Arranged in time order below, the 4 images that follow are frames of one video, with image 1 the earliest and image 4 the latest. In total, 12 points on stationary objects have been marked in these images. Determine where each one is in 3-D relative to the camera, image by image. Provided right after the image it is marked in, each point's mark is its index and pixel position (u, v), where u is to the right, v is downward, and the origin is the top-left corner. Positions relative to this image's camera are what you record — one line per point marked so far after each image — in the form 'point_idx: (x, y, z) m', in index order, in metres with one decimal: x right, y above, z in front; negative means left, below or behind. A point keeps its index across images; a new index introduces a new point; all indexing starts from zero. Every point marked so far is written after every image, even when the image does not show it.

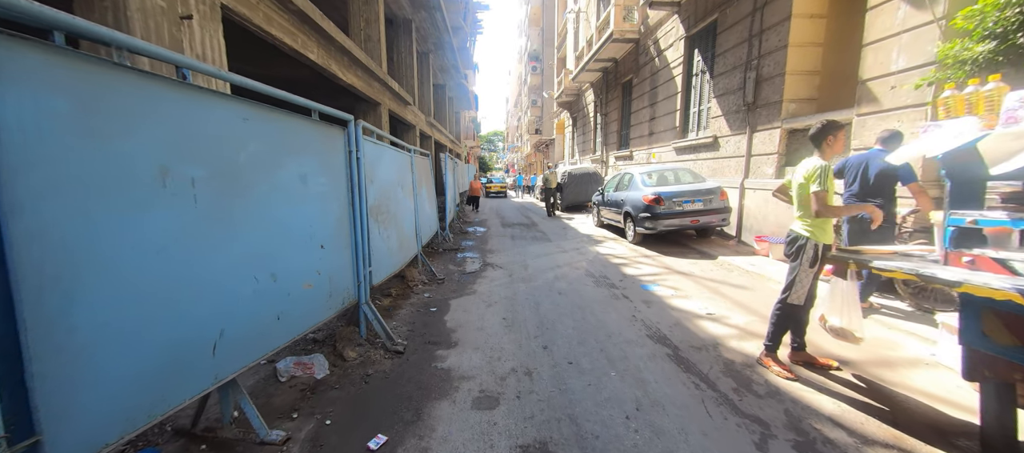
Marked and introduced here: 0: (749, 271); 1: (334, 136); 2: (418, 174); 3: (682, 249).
0: (+3.7, -0.7, +5.7) m
1: (-1.4, +0.7, +2.9) m
2: (-1.5, +0.9, +5.8) m
3: (+3.4, -0.5, +7.3) m
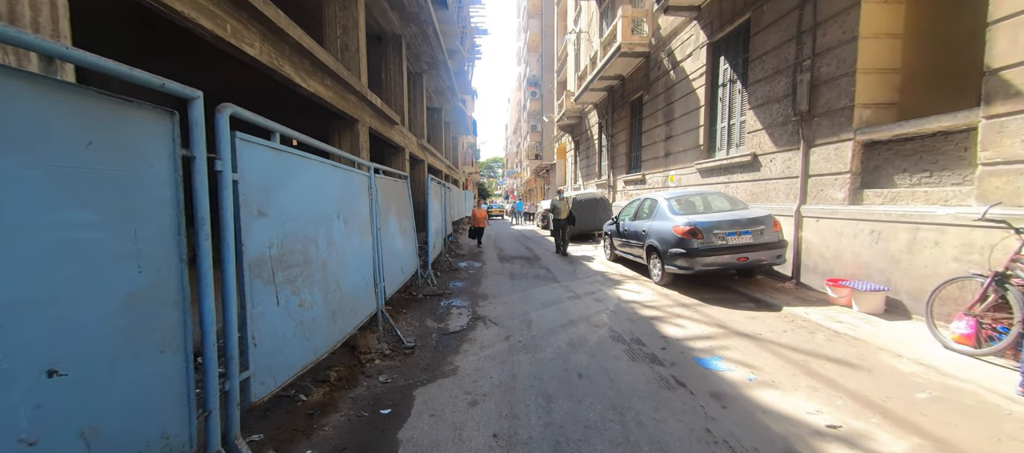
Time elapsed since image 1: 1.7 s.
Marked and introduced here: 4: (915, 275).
0: (+3.7, -1.2, +4.1) m
1: (-1.5, +0.4, +1.4) m
2: (-1.6, +0.3, +4.3) m
3: (+3.4, -1.1, +5.7) m
4: (+4.8, -0.6, +4.3) m
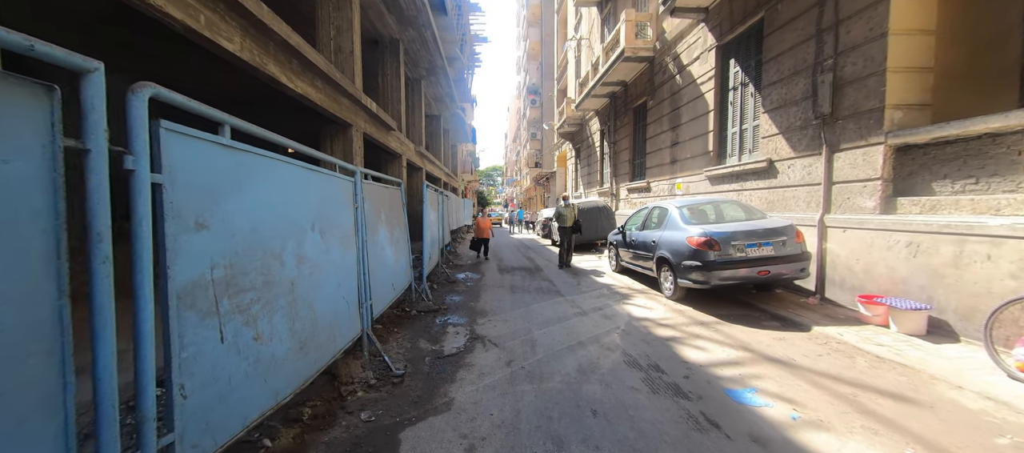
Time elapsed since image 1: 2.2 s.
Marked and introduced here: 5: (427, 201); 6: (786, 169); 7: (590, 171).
0: (+3.7, -1.3, +3.6) m
1: (-1.4, +0.3, +1.0) m
2: (-1.5, +0.2, +3.9) m
3: (+3.4, -1.2, +5.3) m
4: (+4.8, -0.7, +3.8) m
5: (-1.5, +0.5, +6.4) m
6: (+4.7, +1.0, +6.2) m
7: (+4.0, +2.8, +18.5) m
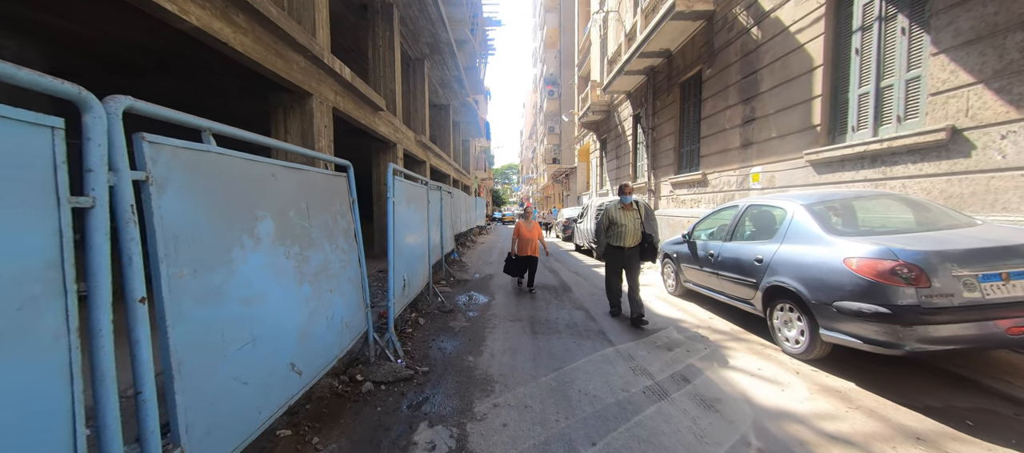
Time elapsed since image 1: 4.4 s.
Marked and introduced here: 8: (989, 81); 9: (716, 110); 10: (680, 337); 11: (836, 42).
0: (+3.8, -1.4, +1.1) m
1: (-1.4, +0.2, -1.2) m
2: (-1.4, +0.1, +1.7) m
3: (+3.6, -1.3, +2.8) m
4: (+4.9, -0.8, +1.3) m
5: (-1.3, +0.3, +4.2) m
6: (+4.9, +0.9, +3.7) m
7: (+4.8, +2.8, +16.0) m
8: (+4.9, +1.5, +3.7) m
9: (+4.8, +2.8, +8.5) m
10: (+2.0, -1.3, +4.3) m
11: (+5.1, +2.9, +5.6) m
